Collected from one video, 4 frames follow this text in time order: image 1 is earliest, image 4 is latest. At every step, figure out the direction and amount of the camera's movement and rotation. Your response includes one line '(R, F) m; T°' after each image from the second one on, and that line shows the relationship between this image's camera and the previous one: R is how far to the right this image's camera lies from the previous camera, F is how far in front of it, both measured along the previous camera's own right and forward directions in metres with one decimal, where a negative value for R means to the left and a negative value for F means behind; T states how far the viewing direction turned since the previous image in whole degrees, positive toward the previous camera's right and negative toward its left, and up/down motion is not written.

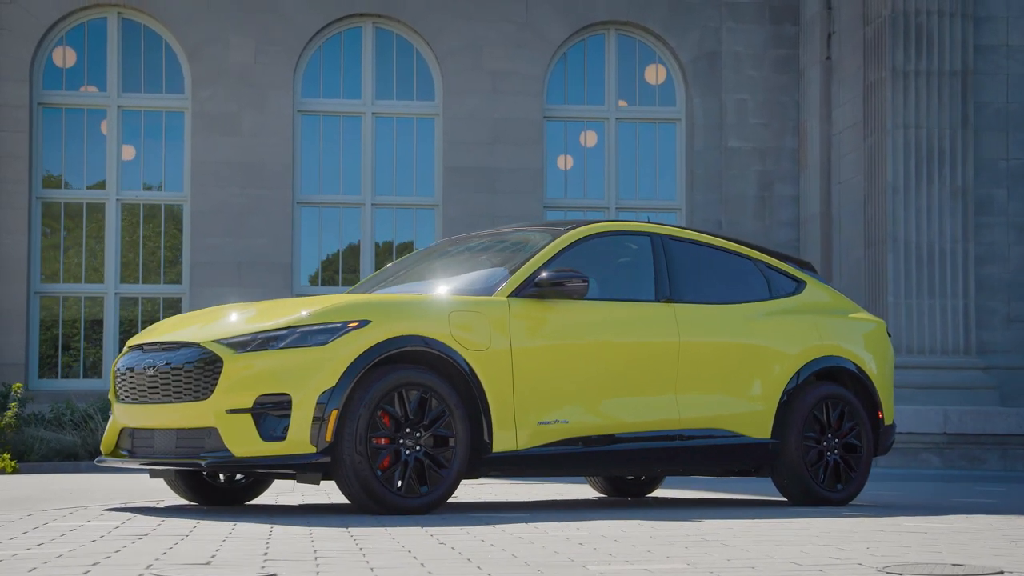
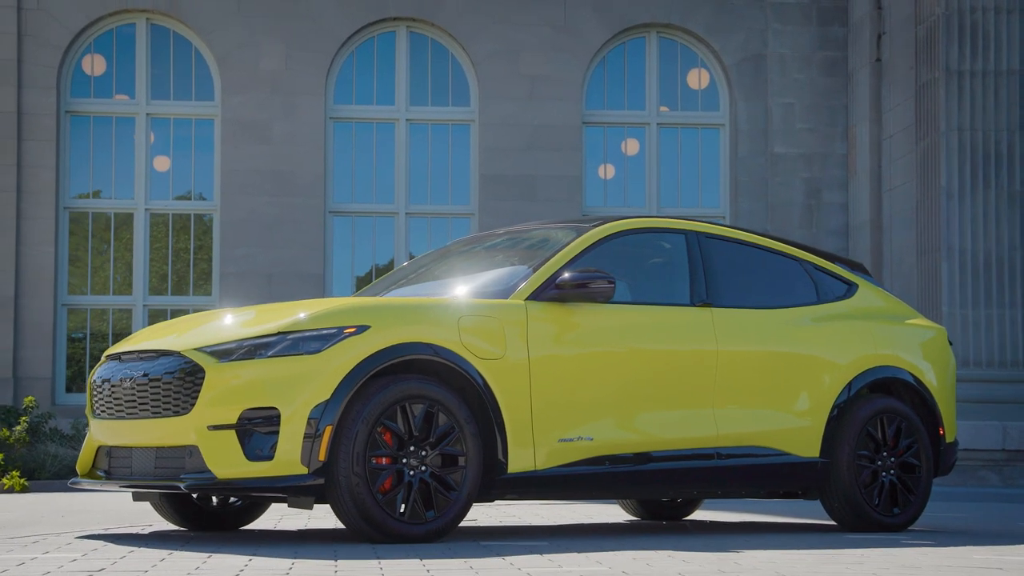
(+0.1, +0.8) m; -2°
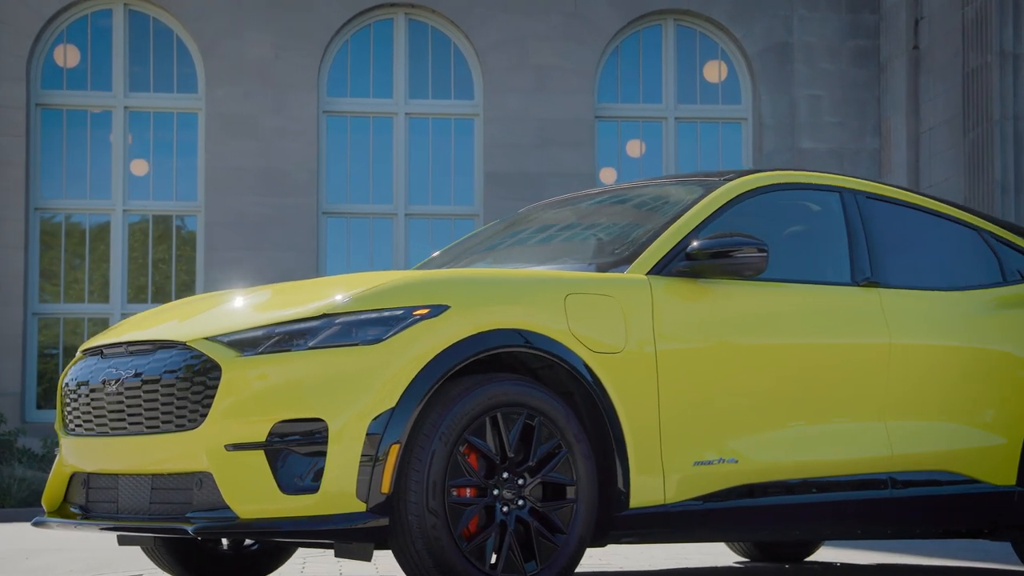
(-0.5, +1.9) m; +1°
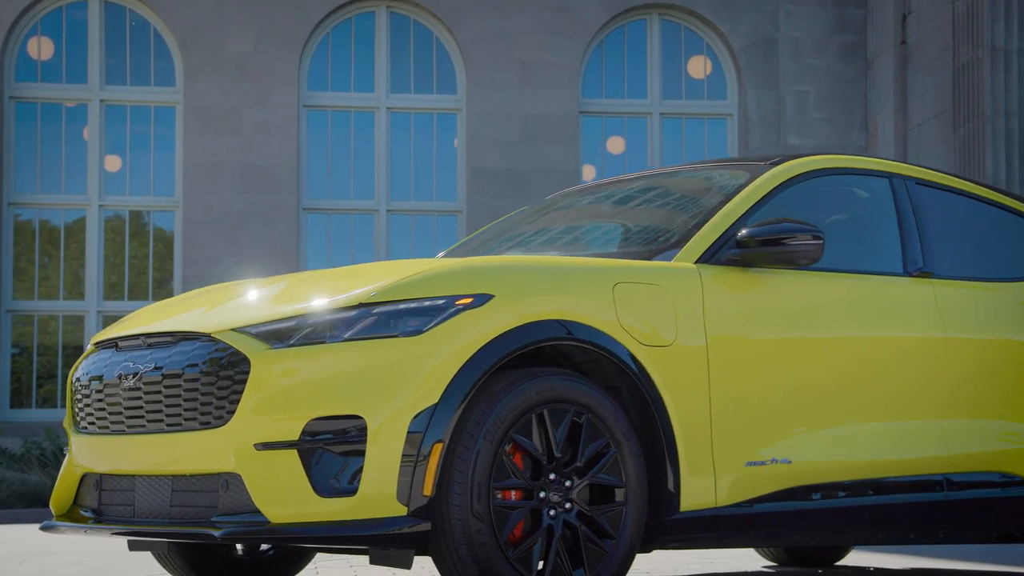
(-0.3, +0.3) m; +1°
